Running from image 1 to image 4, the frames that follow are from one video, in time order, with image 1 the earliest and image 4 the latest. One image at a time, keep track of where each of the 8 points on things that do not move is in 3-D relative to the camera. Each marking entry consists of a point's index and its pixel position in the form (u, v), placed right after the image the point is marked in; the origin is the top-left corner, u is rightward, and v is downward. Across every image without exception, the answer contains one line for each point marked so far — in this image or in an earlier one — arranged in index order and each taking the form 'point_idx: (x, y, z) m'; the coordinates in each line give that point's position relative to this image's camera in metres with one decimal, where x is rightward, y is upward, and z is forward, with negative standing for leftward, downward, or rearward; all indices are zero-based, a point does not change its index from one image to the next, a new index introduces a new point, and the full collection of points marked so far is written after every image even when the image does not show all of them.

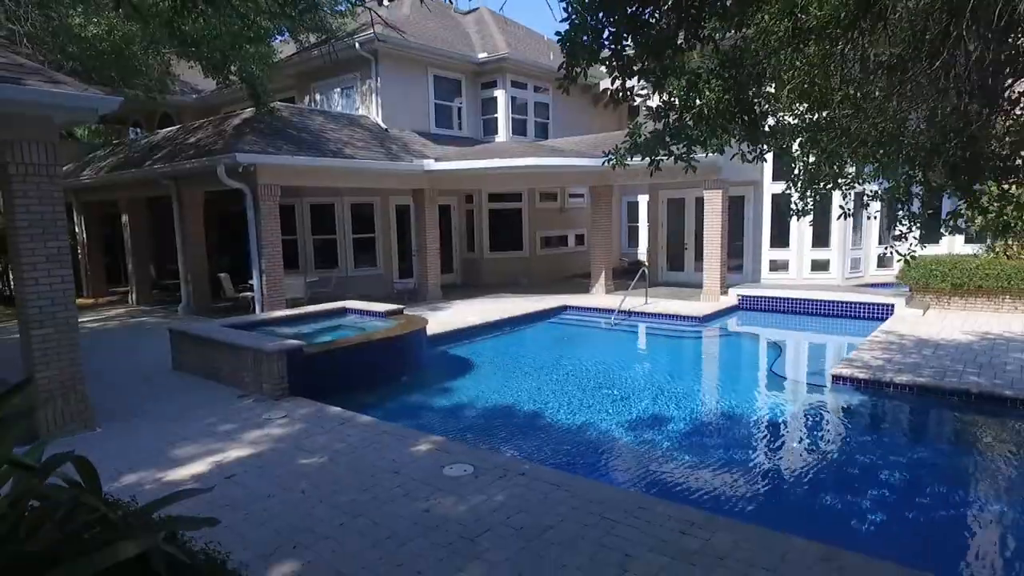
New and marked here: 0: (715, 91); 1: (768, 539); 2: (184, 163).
0: (+1.2, +1.1, +3.1) m
1: (+1.5, -1.5, +3.1) m
2: (-5.7, +2.2, +9.4) m
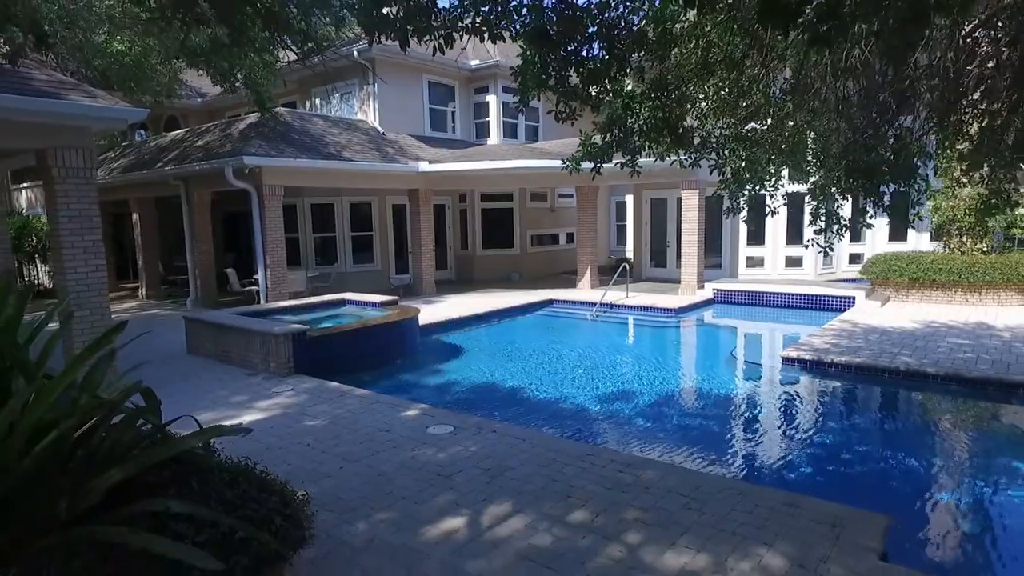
0: (+1.0, +1.3, +3.8) m
1: (+1.3, -1.3, +3.8) m
2: (-6.0, +2.3, +10.1) m
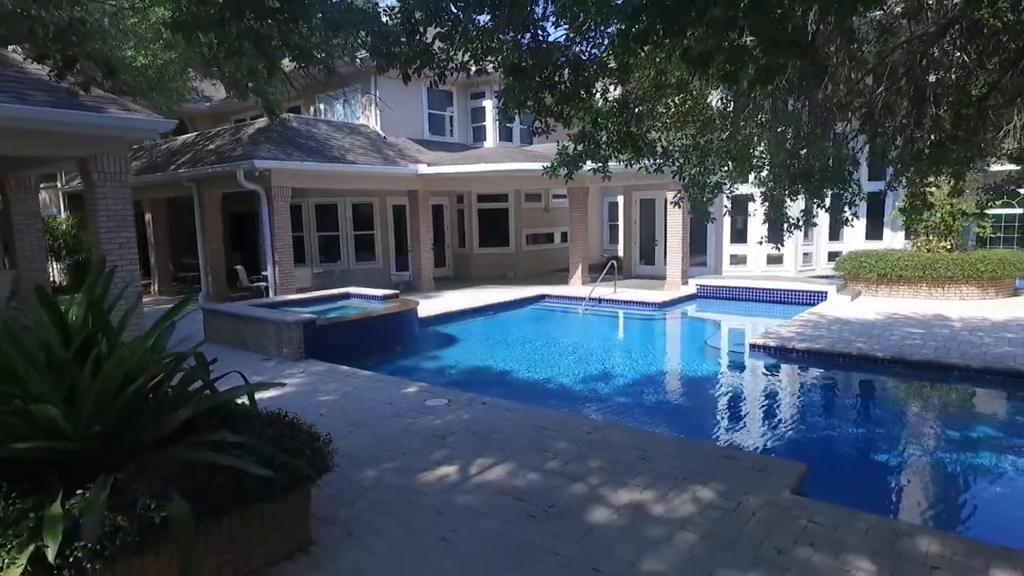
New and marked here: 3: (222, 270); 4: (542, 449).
0: (+0.8, +1.4, +4.5) m
1: (+1.1, -1.2, +4.5) m
2: (-6.1, +2.4, +10.8) m
3: (-6.7, +0.4, +12.5) m
4: (+0.2, -1.3, +4.3) m
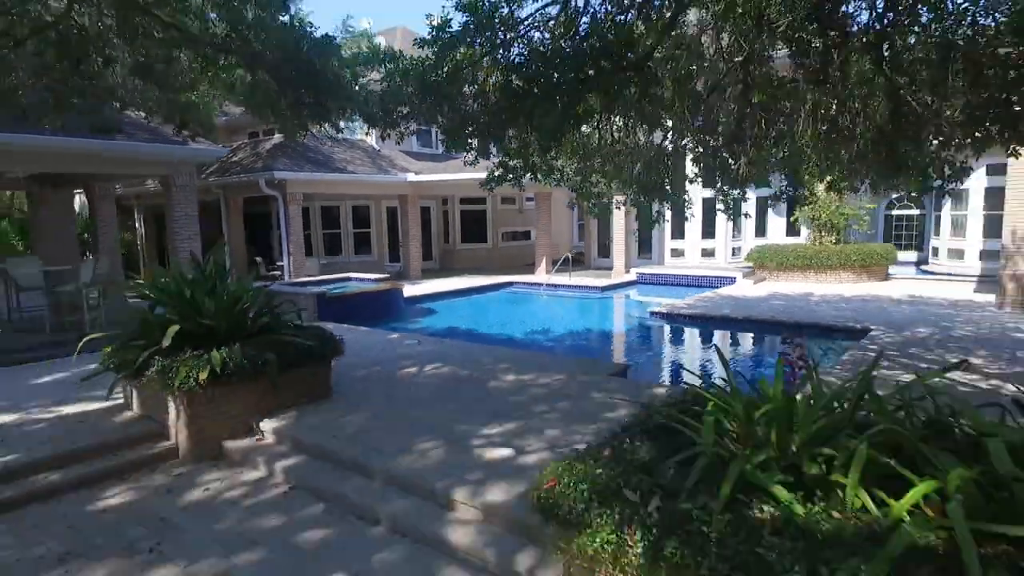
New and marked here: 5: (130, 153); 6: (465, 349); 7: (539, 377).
0: (+0.1, +1.7, +7.1) m
1: (+0.4, -0.9, +7.1) m
2: (-6.9, +2.8, +13.3) m
3: (-7.5, +0.7, +15.1) m
4: (-0.5, -0.9, +6.9) m
5: (-5.6, +2.0, +7.8) m
6: (-0.6, -0.9, +7.6) m
7: (+0.3, -1.0, +6.2) m
